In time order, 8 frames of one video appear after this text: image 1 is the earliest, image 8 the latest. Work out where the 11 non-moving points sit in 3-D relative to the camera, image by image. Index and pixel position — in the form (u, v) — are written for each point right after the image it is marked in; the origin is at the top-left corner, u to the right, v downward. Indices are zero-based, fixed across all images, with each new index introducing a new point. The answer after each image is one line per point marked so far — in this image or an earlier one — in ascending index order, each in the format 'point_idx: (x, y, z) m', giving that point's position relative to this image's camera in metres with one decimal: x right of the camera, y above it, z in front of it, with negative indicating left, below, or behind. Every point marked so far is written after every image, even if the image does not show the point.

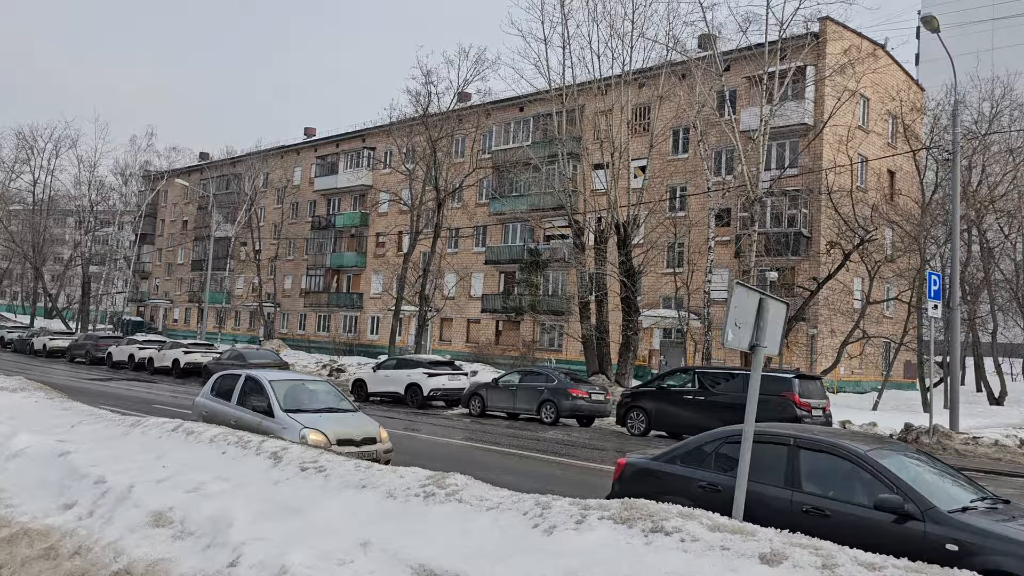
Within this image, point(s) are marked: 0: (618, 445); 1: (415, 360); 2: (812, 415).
0: (+2.0, -3.0, +14.0) m
1: (-2.4, -1.9, +18.7) m
2: (+5.0, -2.1, +12.3) m
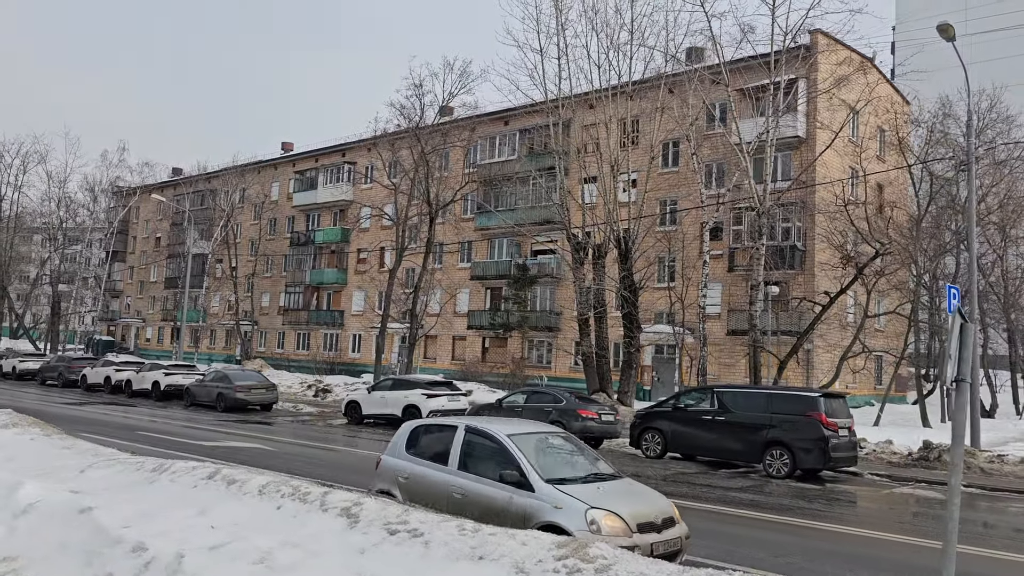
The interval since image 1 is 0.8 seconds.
0: (+2.2, -3.3, +13.4) m
1: (-2.4, -2.3, +18.0) m
2: (+5.3, -2.4, +11.9) m
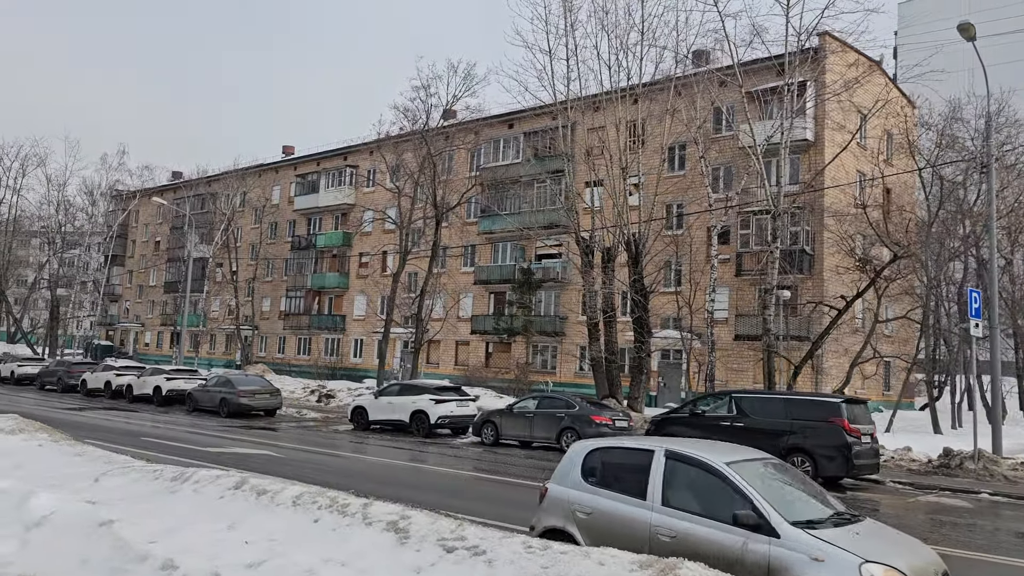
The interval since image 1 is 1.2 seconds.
0: (+2.4, -3.3, +13.1) m
1: (-2.2, -2.4, +17.7) m
2: (+5.5, -2.4, +11.6) m
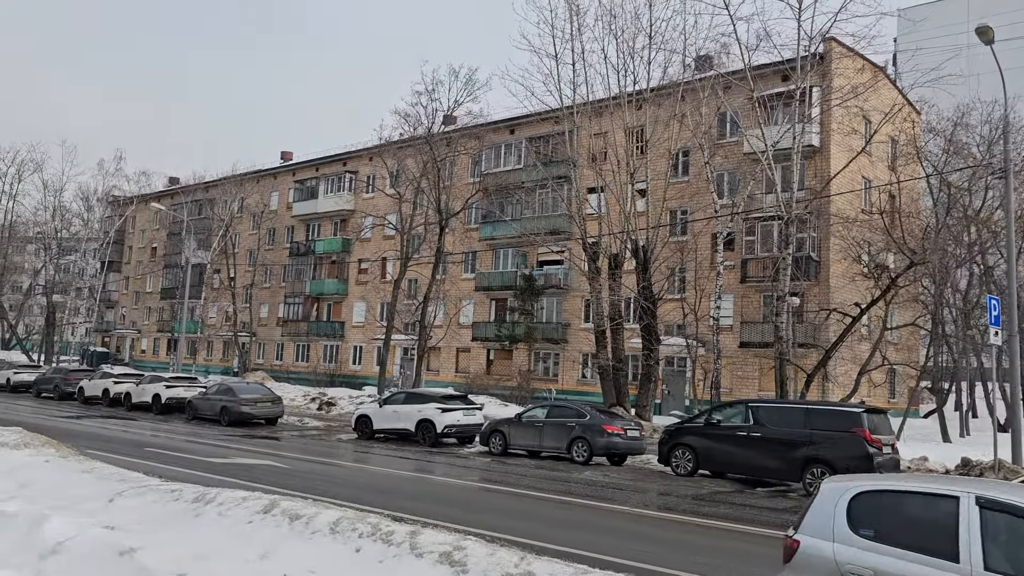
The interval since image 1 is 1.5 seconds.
0: (+2.6, -3.5, +12.8) m
1: (-2.0, -2.5, +17.4) m
2: (+5.7, -2.5, +11.4) m
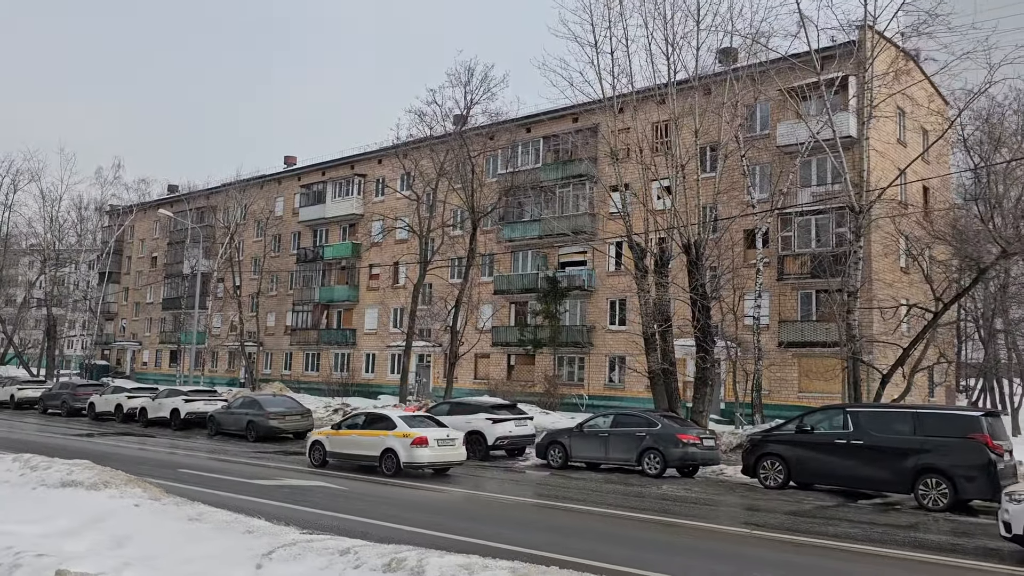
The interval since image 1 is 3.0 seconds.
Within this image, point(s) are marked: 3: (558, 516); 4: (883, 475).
0: (+3.9, -3.4, +11.8) m
1: (-0.8, -2.6, +16.3) m
2: (+7.0, -2.4, +10.4) m
3: (+0.6, -3.3, +10.7) m
4: (+5.5, -2.8, +10.9) m
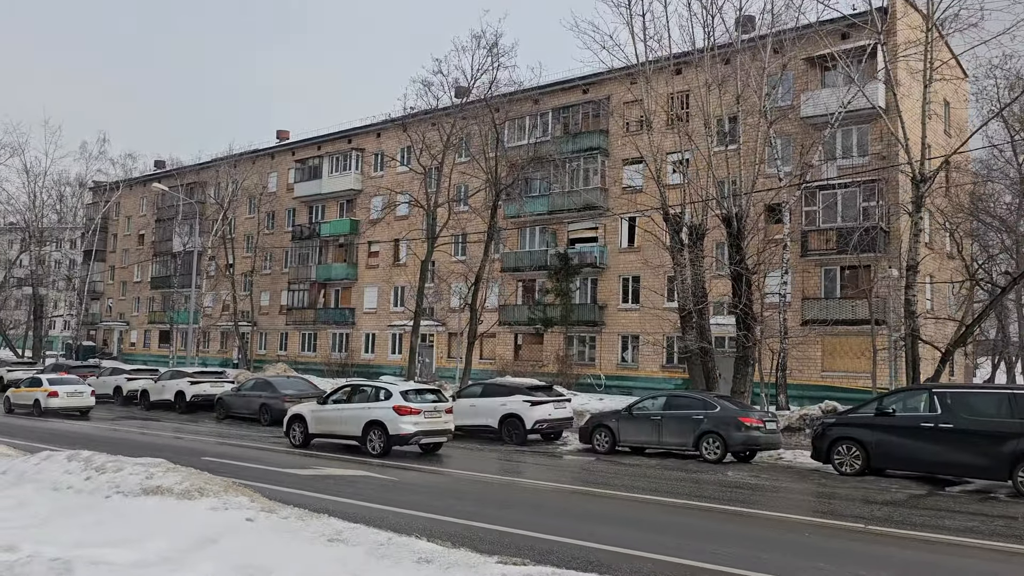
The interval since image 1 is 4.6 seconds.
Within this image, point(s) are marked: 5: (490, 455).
0: (+4.7, -3.0, +11.0) m
1: (-0.1, -2.1, +15.4) m
2: (+7.9, -2.0, +9.6) m
3: (+1.5, -2.9, +9.9) m
4: (+6.4, -2.4, +10.2) m
5: (-0.4, -3.3, +14.5) m
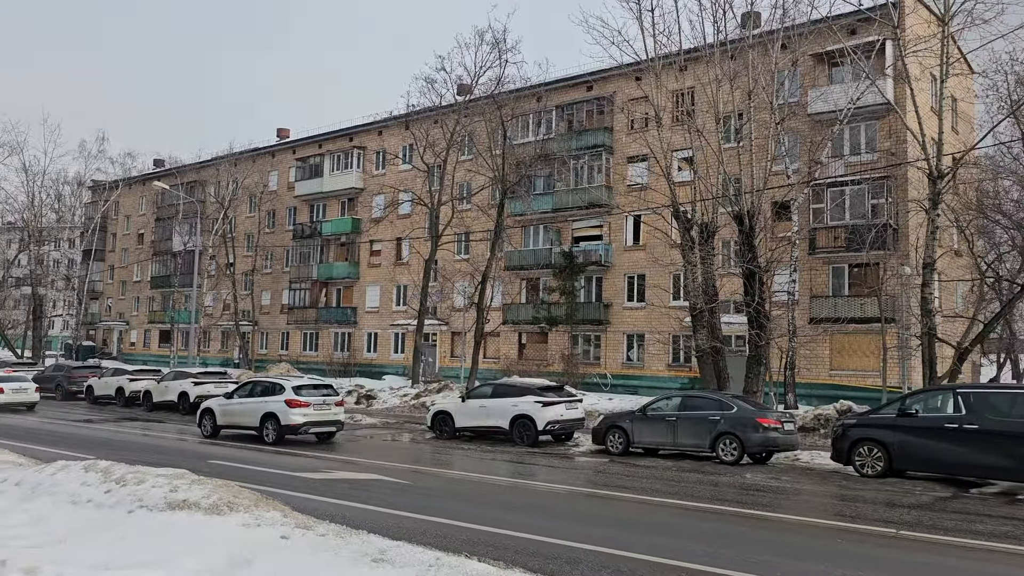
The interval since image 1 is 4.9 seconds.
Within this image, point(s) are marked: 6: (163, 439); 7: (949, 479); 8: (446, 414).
0: (+5.0, -3.0, +10.8) m
1: (+0.2, -2.1, +15.2) m
2: (+8.1, -2.0, +9.4) m
3: (+1.7, -2.9, +9.7) m
4: (+6.6, -2.4, +10.0) m
5: (-0.2, -3.3, +14.2) m
6: (-8.3, -3.6, +17.4) m
7: (+6.5, -2.8, +10.9) m
8: (-1.5, -2.7, +16.0) m
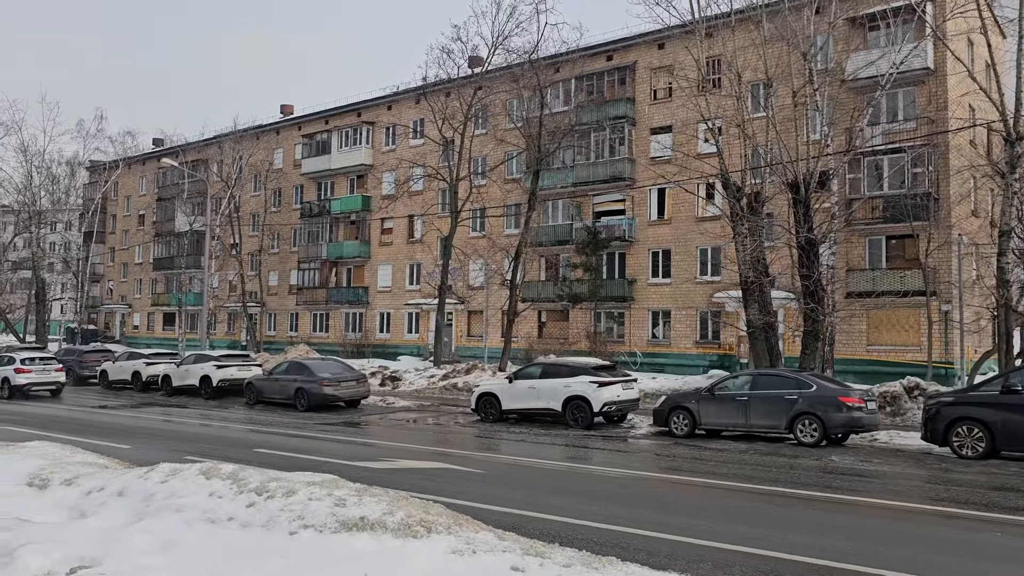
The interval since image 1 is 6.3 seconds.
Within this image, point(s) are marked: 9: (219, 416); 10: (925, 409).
0: (+6.0, -2.5, +10.1) m
1: (+1.1, -1.5, +14.4) m
2: (+9.1, -1.6, +8.7) m
3: (+2.8, -2.5, +9.0) m
4: (+7.7, -1.9, +9.2) m
5: (+0.8, -2.8, +13.5) m
6: (-7.3, -3.1, +16.6) m
7: (+7.5, -2.4, +10.2) m
8: (-0.5, -2.2, +15.2) m
9: (-6.8, -3.1, +17.2) m
10: (+6.1, -1.8, +11.0) m
